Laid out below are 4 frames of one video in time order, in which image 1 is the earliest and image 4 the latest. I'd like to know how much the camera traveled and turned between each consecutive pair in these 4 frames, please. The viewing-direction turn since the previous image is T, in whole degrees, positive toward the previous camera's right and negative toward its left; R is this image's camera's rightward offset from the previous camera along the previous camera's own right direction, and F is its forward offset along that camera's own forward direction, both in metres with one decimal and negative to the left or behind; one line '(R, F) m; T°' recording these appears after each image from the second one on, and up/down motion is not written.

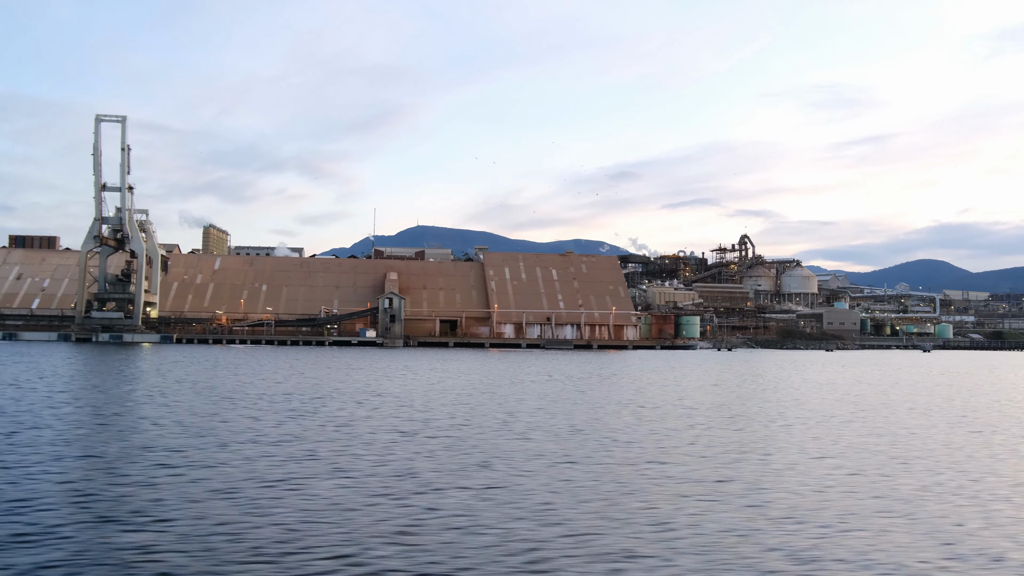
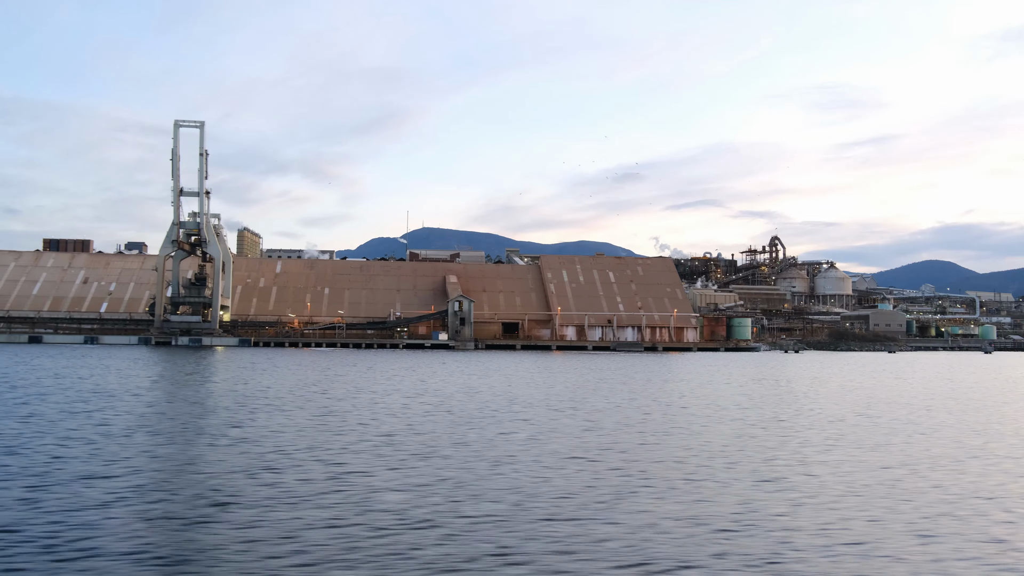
(-3.6, -0.4) m; 0°
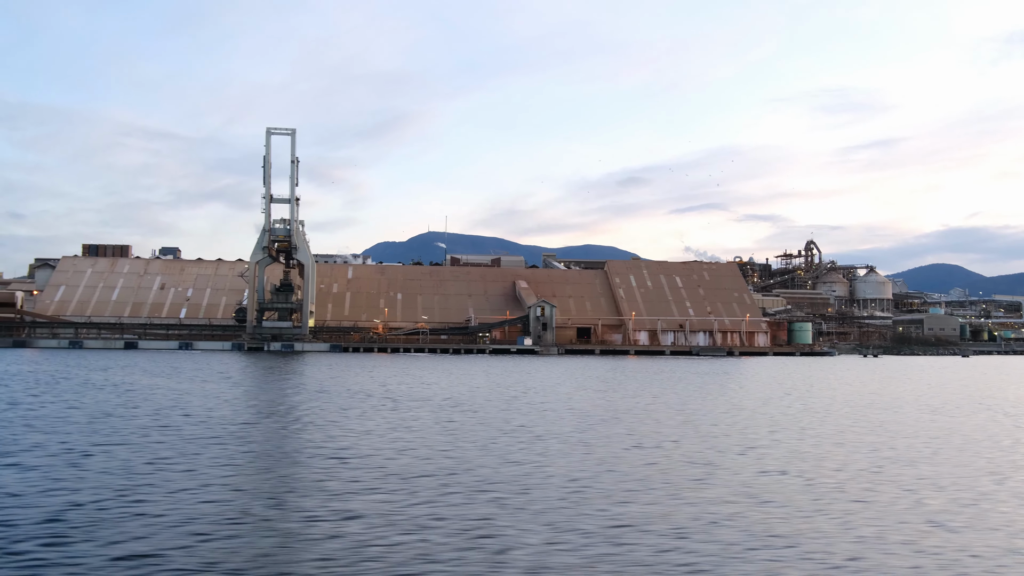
(-4.3, -0.4) m; 0°
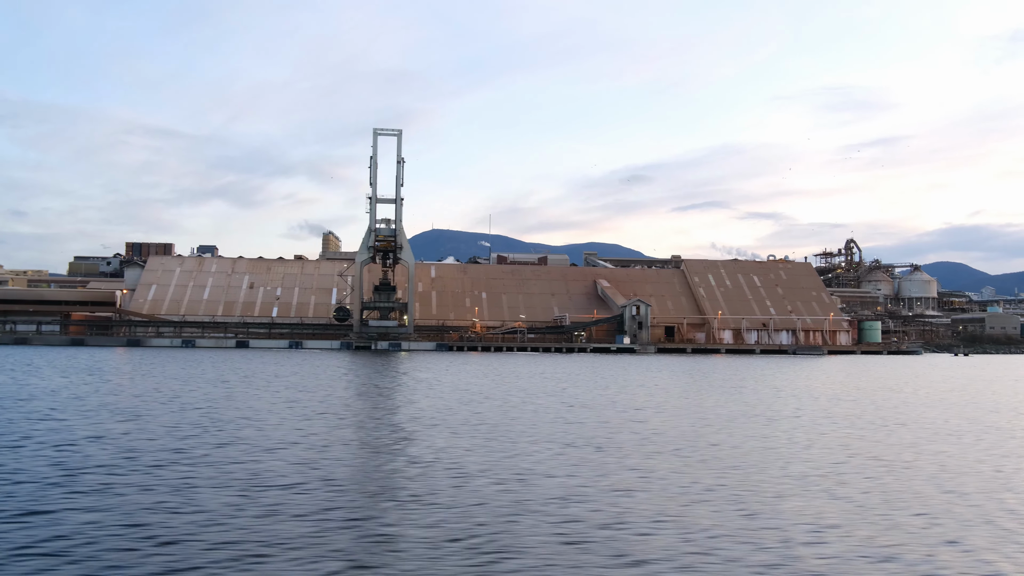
(-5.3, -0.4) m; 0°
